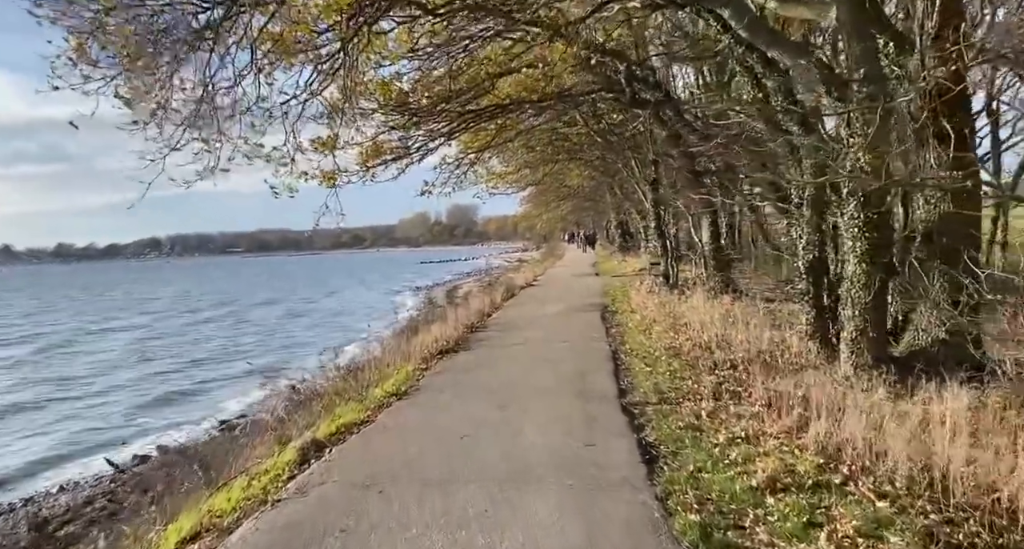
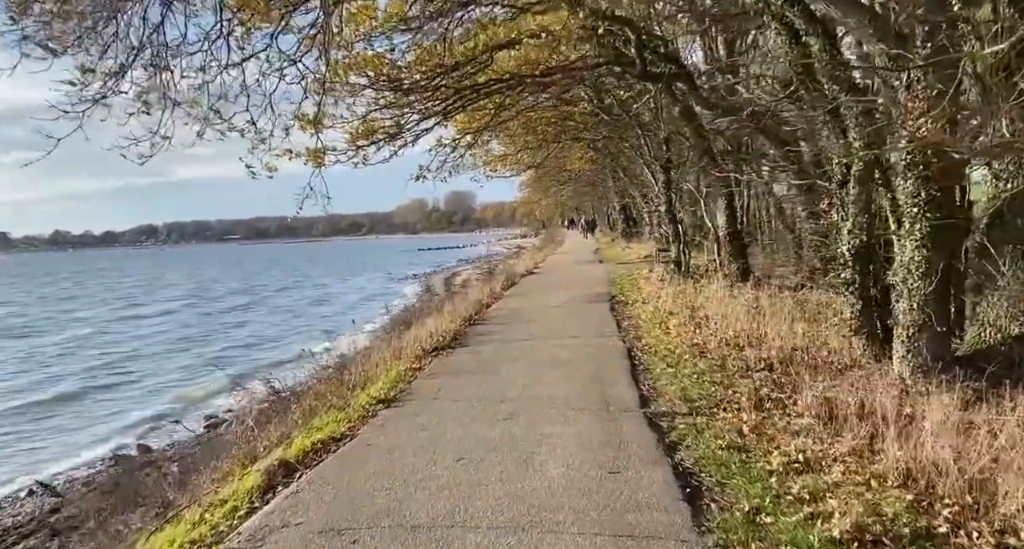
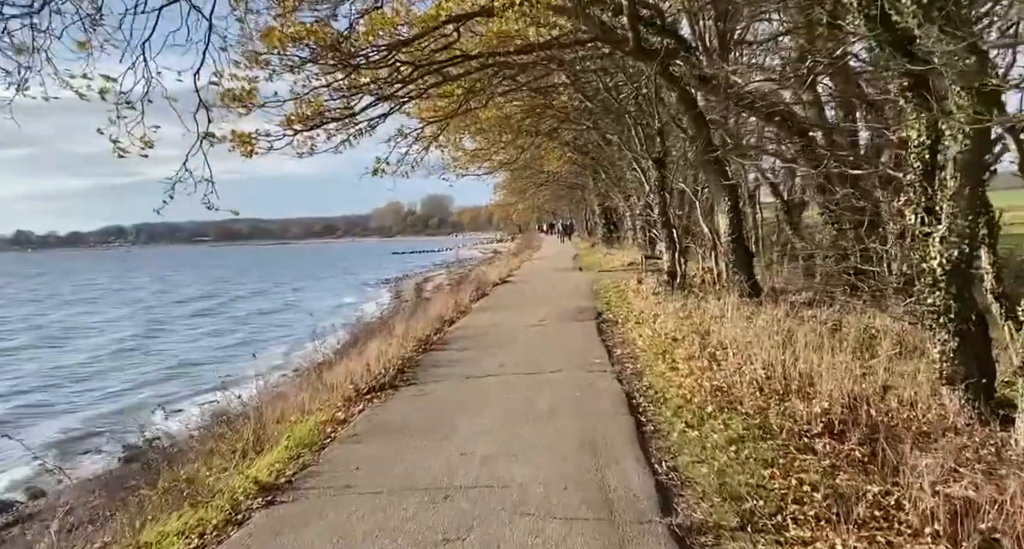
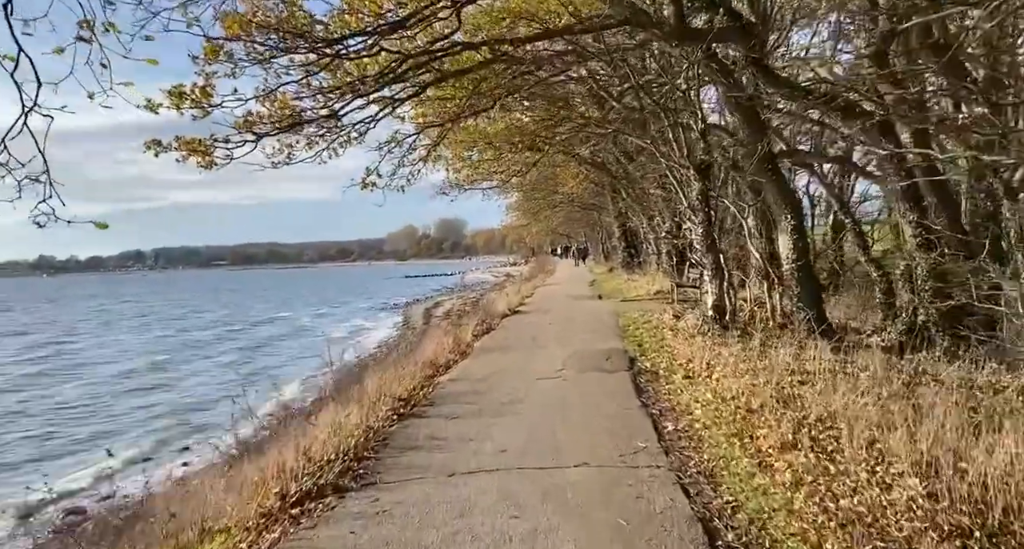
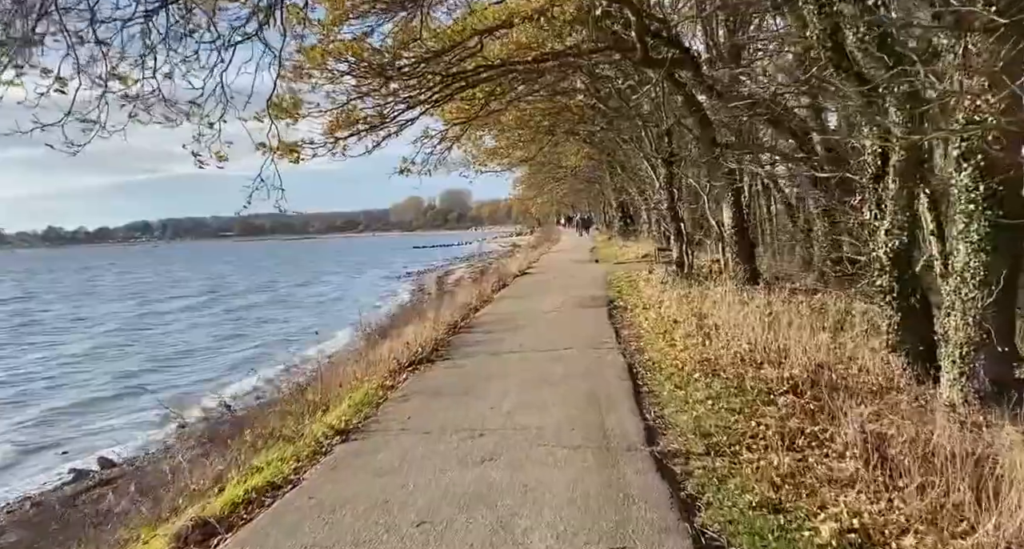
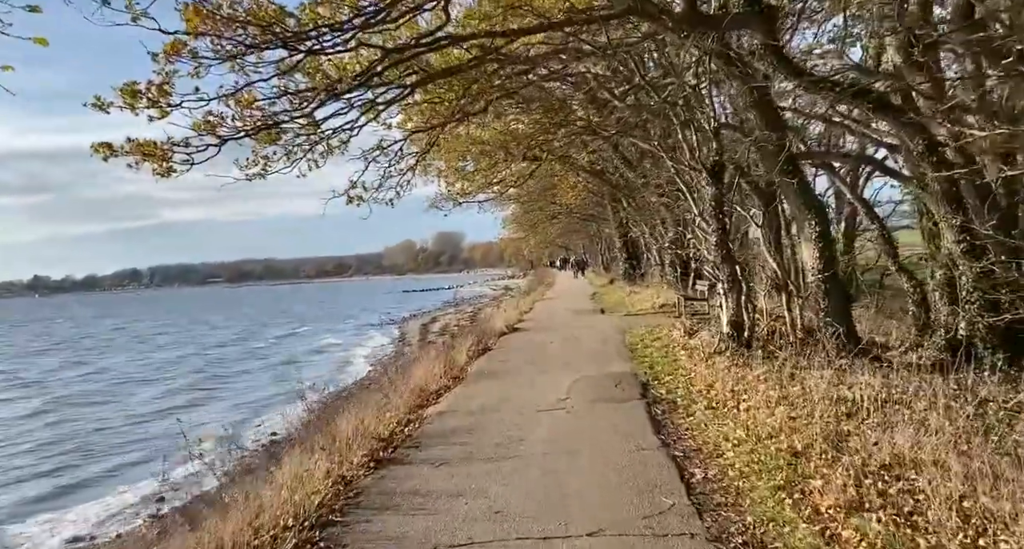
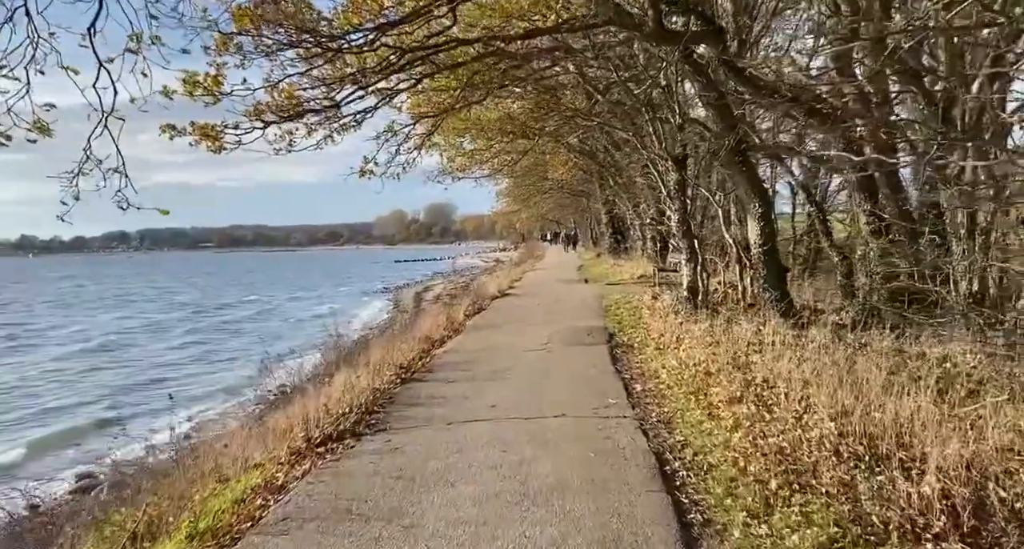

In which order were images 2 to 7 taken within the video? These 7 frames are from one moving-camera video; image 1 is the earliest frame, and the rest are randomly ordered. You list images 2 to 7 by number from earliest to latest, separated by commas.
2, 5, 3, 7, 4, 6
